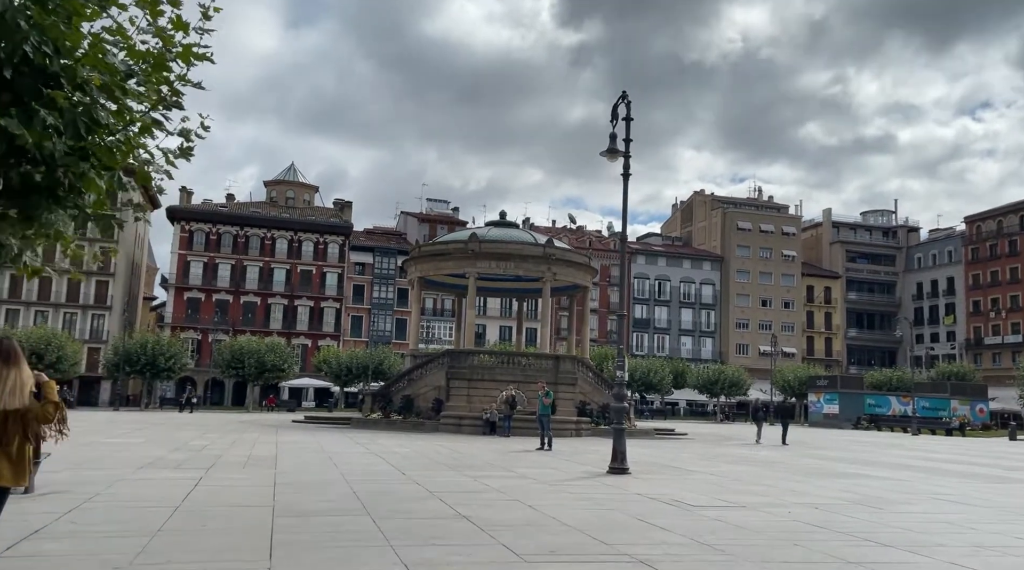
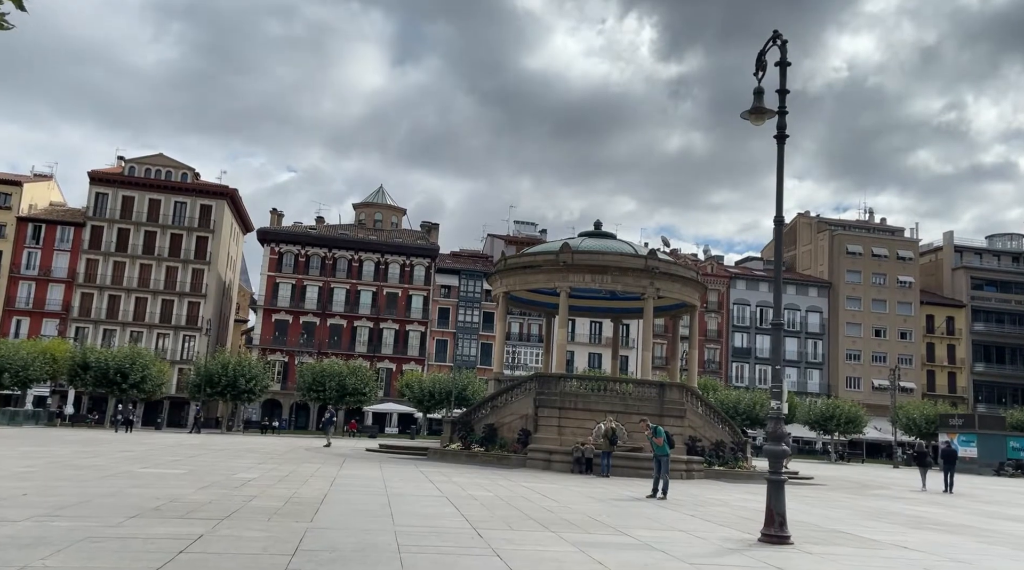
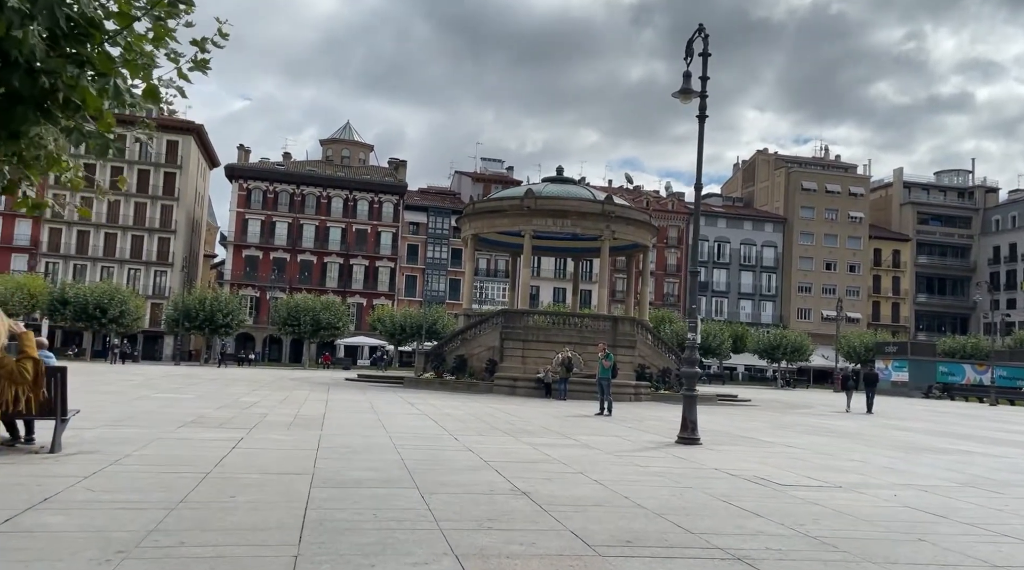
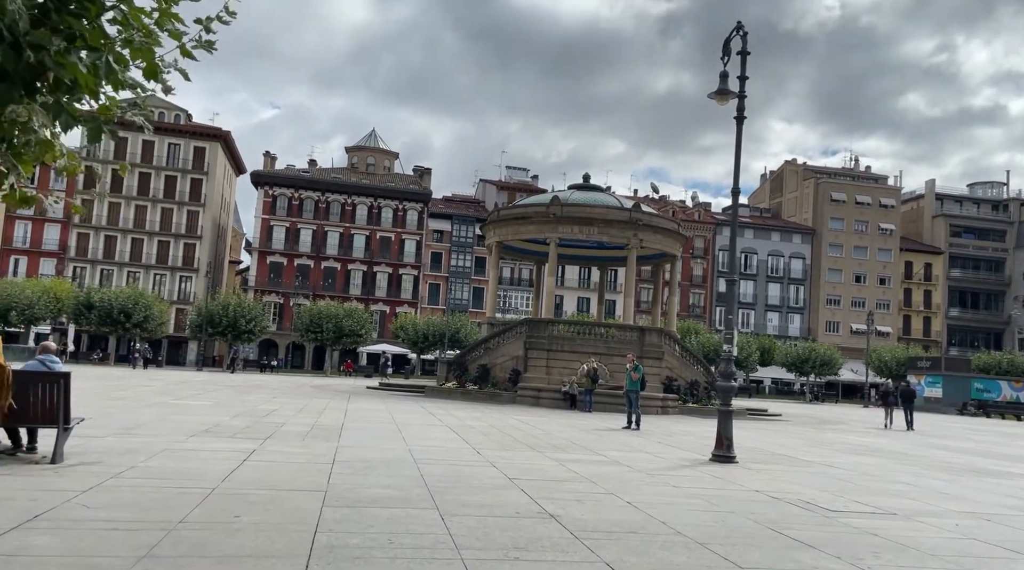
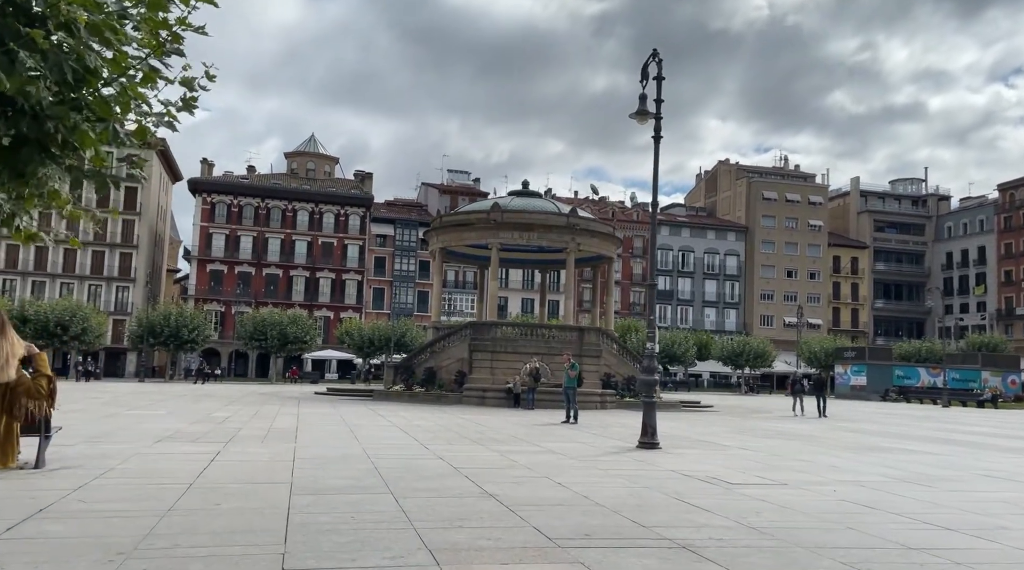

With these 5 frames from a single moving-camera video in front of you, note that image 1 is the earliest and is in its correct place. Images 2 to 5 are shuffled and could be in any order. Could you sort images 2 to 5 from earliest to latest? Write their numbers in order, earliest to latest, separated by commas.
5, 3, 4, 2
